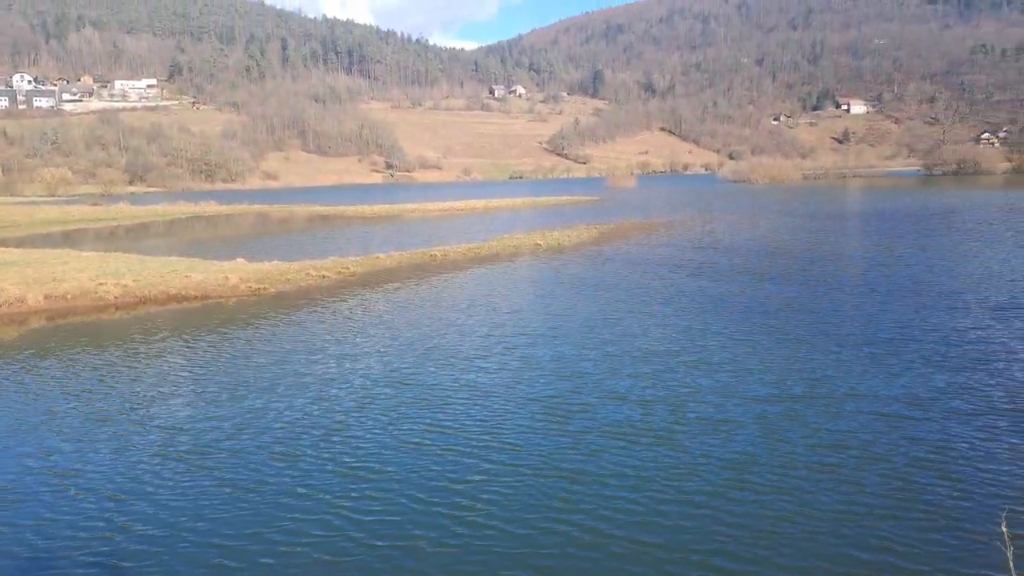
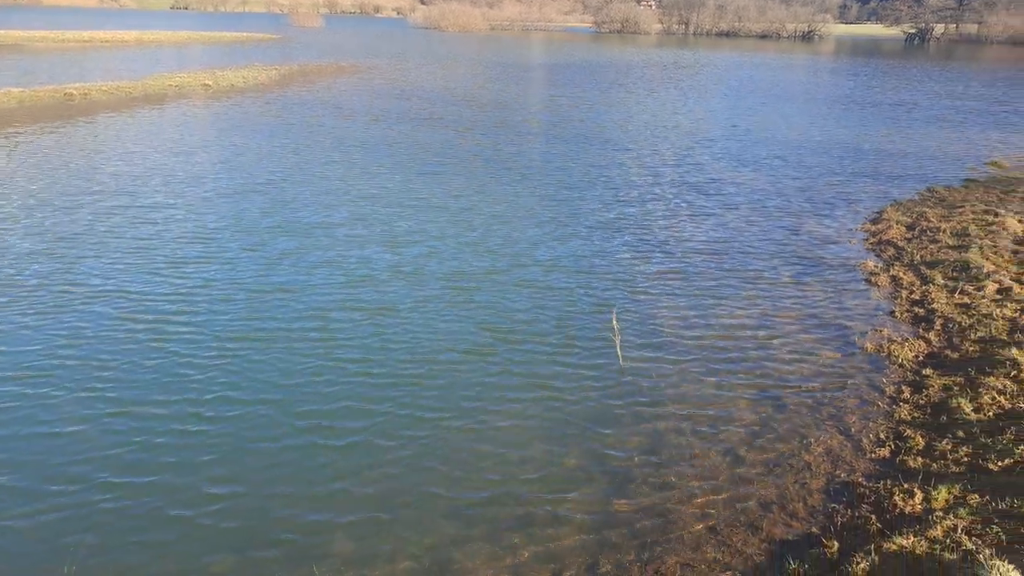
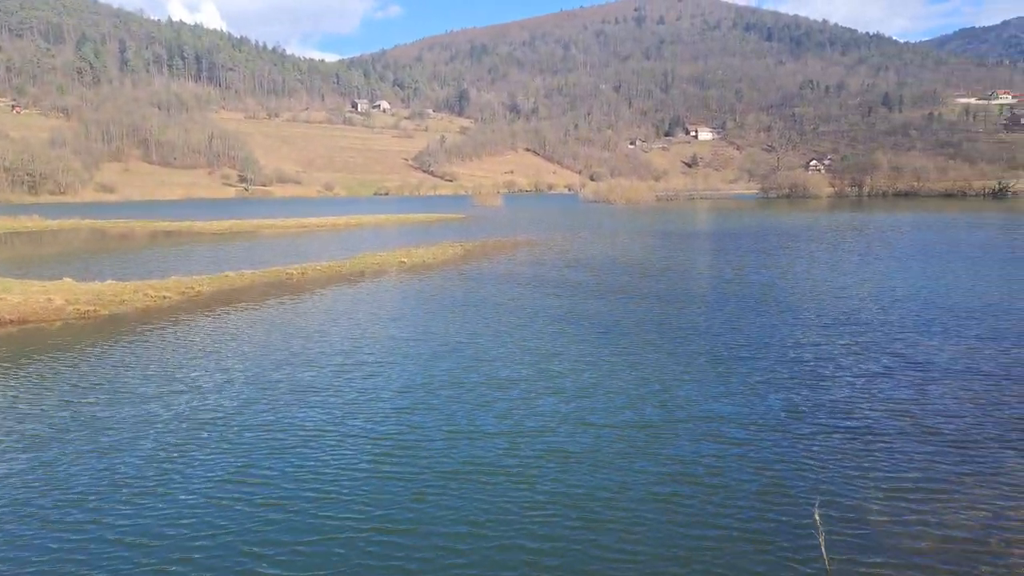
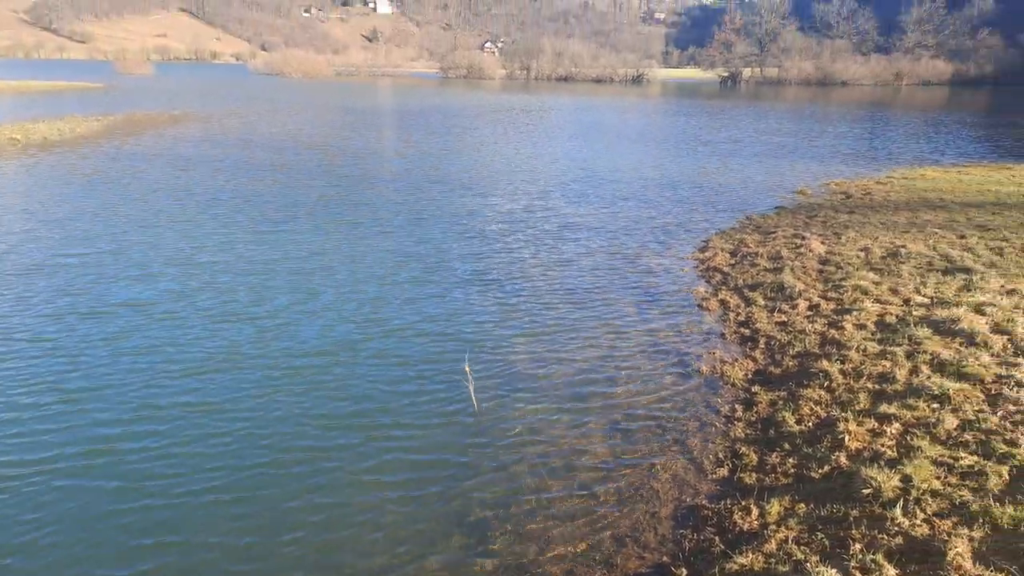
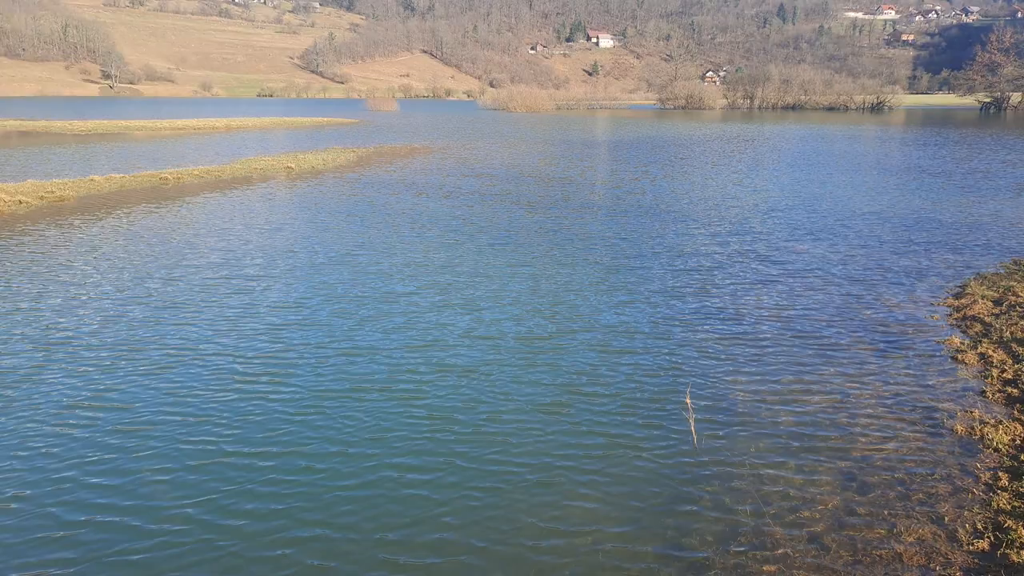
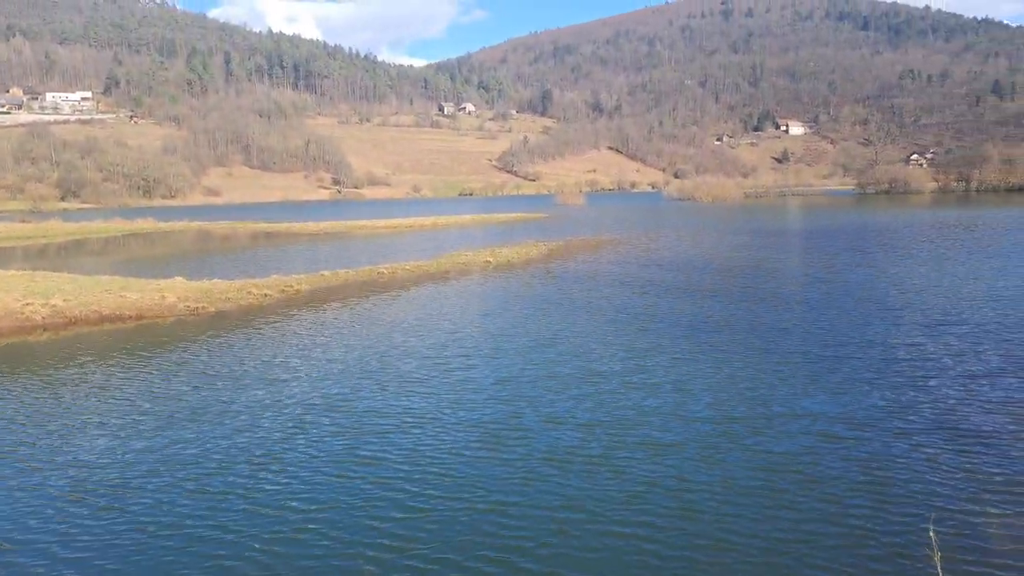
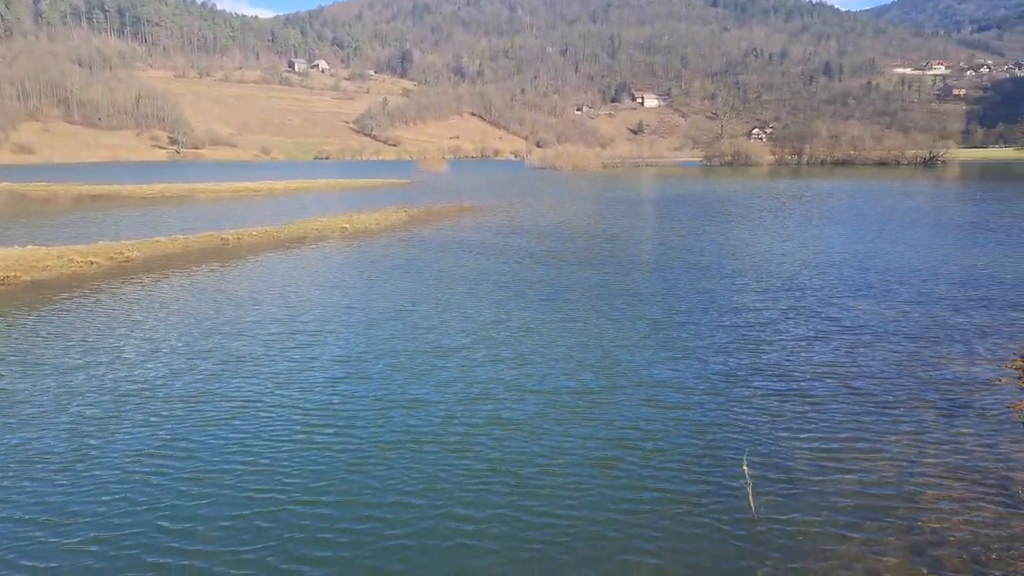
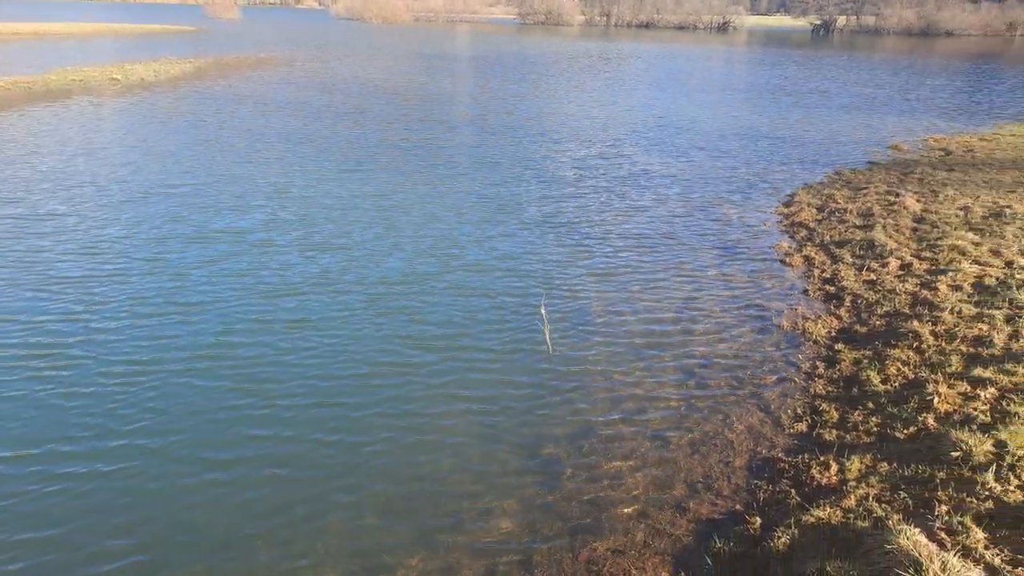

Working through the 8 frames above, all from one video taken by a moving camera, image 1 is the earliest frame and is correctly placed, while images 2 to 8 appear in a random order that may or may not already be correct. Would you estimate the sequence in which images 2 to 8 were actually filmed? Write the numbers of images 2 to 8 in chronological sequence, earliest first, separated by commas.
6, 3, 7, 5, 2, 8, 4
